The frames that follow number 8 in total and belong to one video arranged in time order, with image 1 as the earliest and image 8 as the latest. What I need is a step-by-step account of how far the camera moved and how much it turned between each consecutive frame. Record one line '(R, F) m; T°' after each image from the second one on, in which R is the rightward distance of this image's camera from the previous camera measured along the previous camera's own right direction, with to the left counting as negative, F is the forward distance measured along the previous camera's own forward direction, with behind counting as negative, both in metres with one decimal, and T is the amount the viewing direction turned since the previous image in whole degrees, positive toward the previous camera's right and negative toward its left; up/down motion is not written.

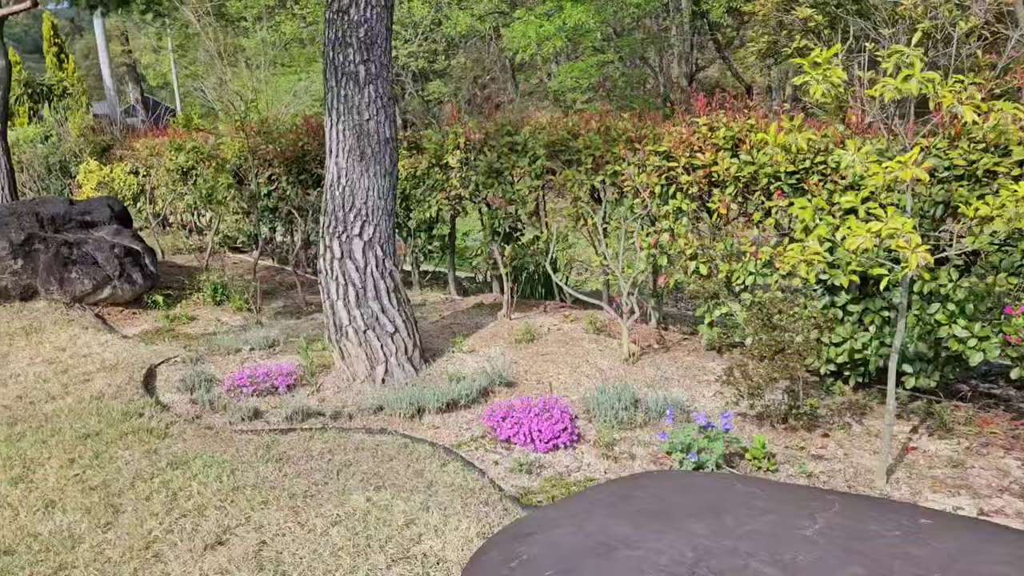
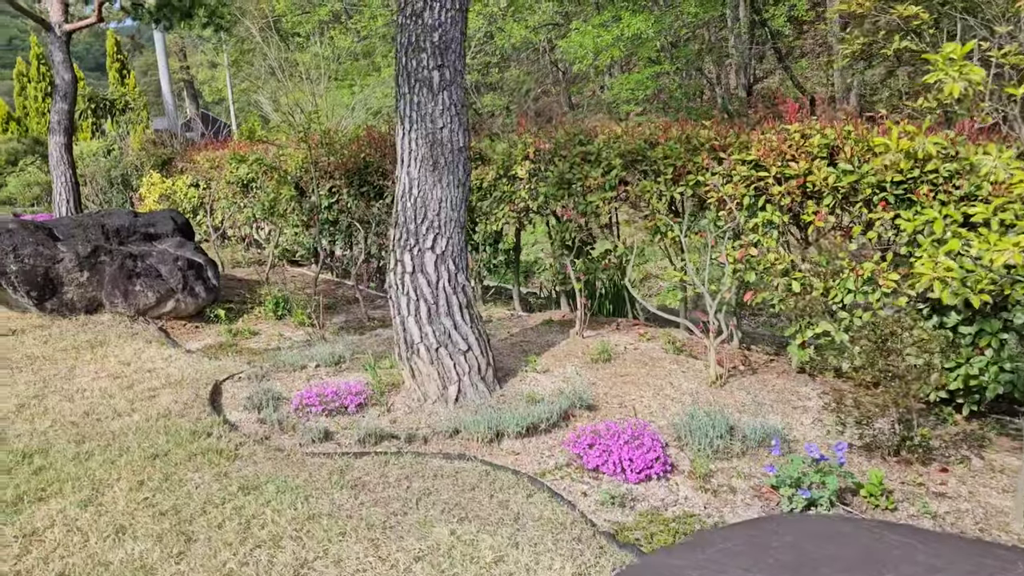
(-0.2, +0.2) m; -3°
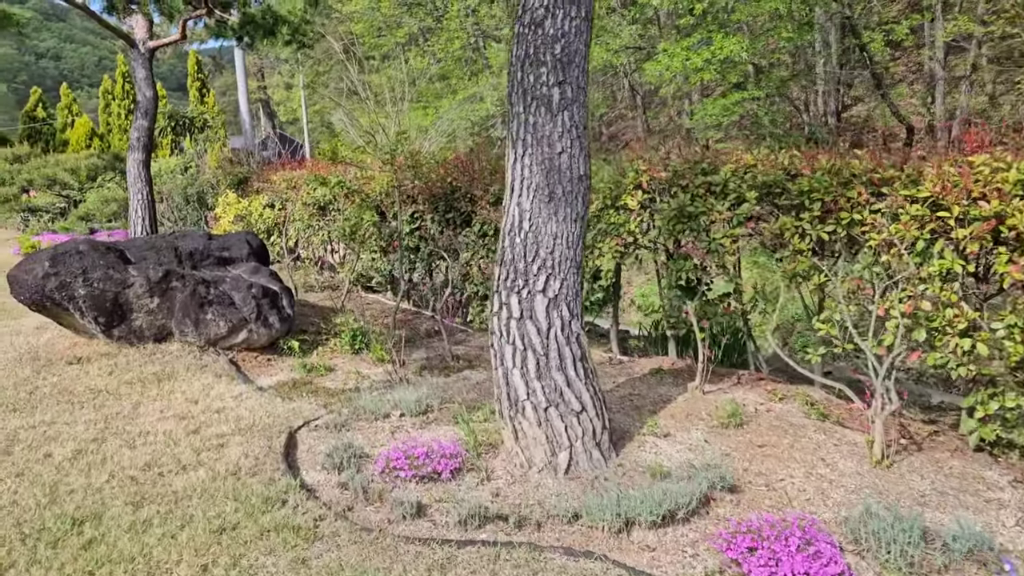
(-0.3, +0.6) m; -4°
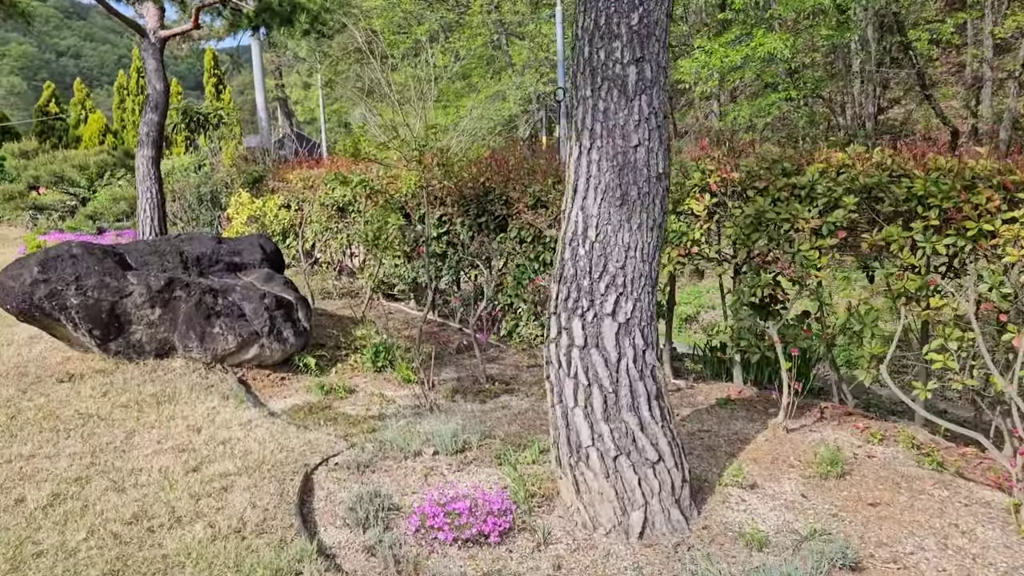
(-0.2, +0.6) m; -1°
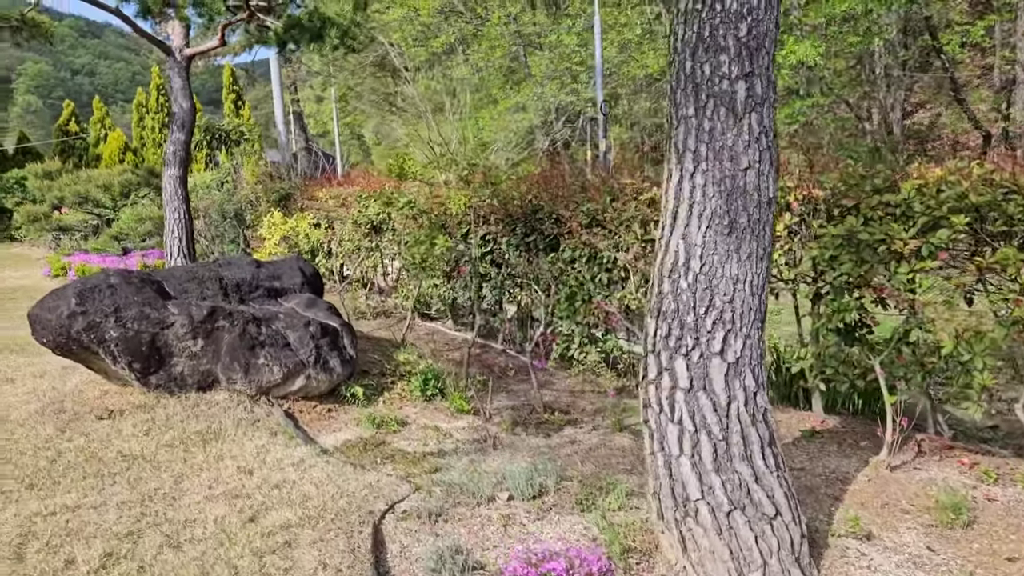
(-0.3, +0.3) m; -1°
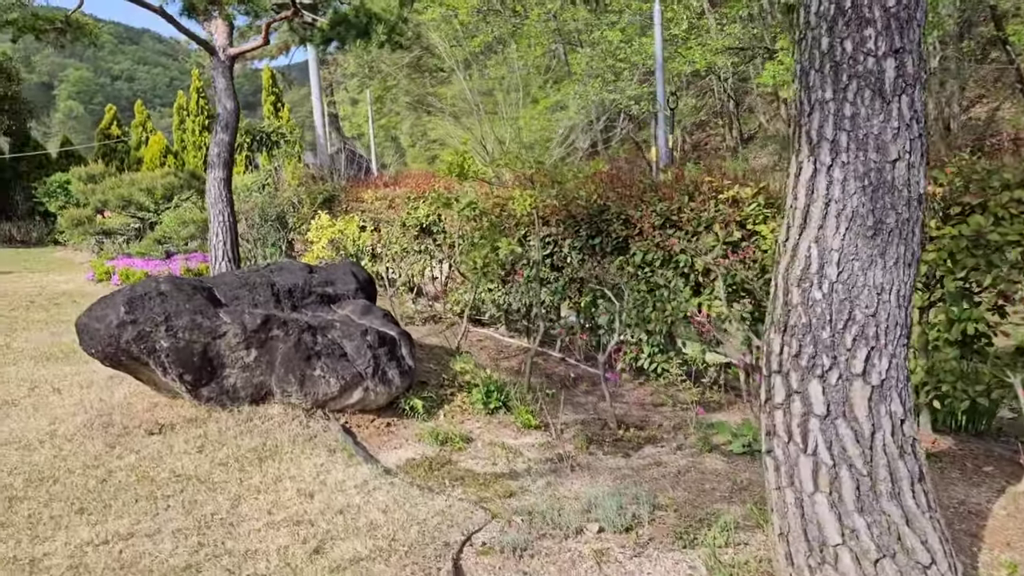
(-0.2, +0.3) m; -2°
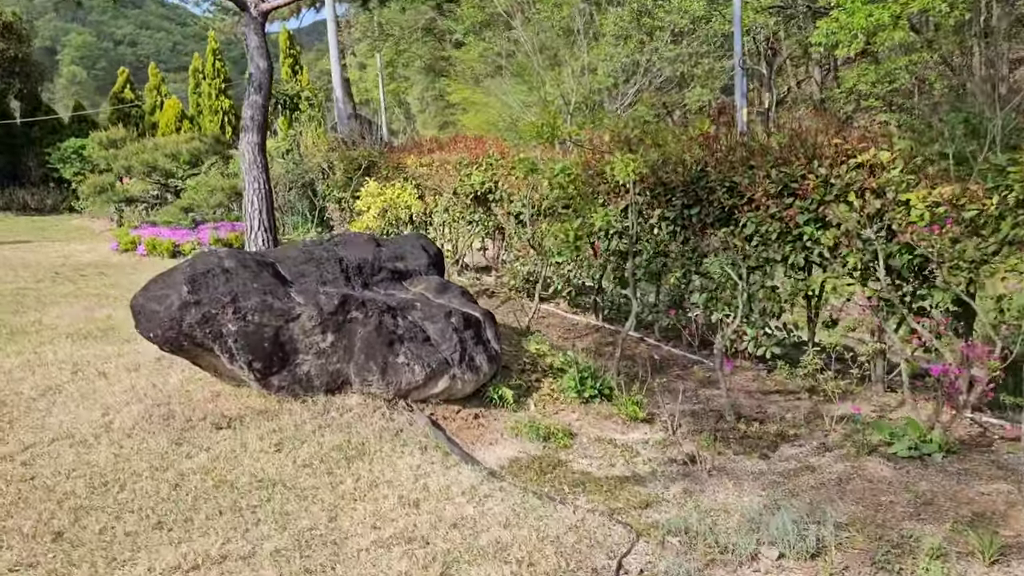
(-0.5, +0.5) m; 0°
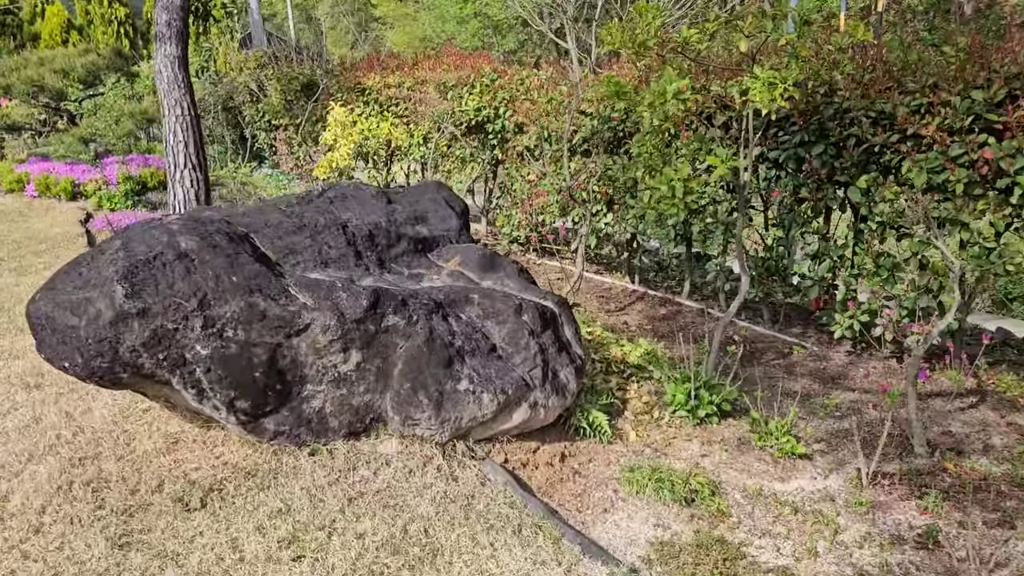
(-0.7, +1.4) m; +6°
